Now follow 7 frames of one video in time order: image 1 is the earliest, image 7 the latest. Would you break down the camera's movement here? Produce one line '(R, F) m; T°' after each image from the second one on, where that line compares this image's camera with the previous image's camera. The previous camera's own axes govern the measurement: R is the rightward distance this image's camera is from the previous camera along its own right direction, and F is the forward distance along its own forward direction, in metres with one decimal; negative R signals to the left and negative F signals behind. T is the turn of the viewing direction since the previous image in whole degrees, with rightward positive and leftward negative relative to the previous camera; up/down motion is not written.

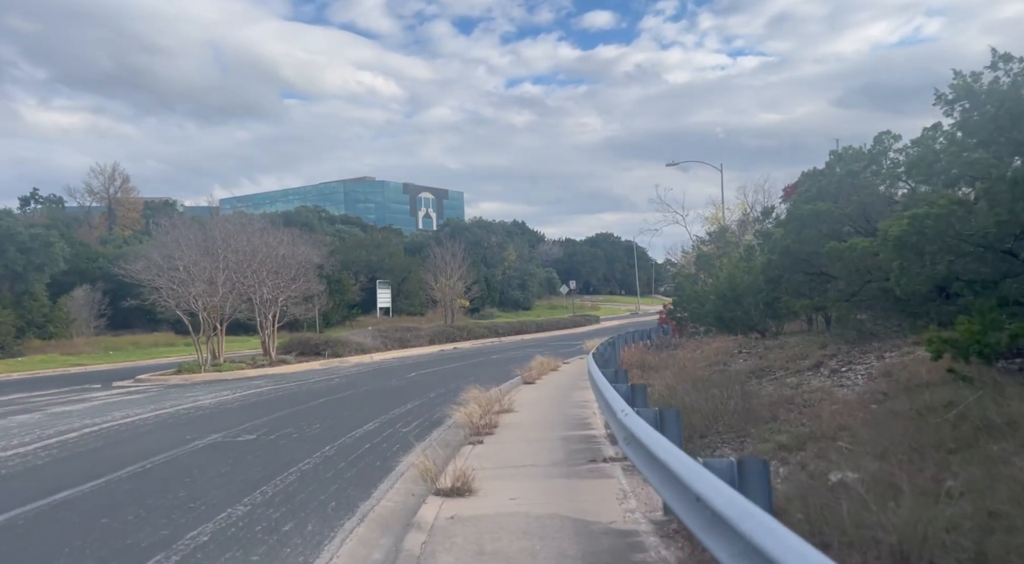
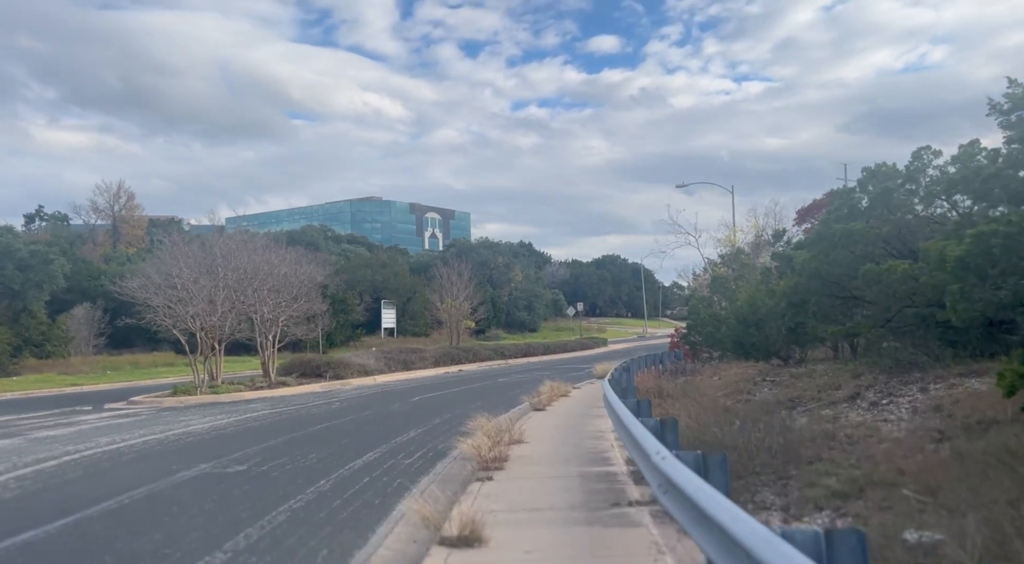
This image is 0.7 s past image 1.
(-0.1, +1.0) m; 0°
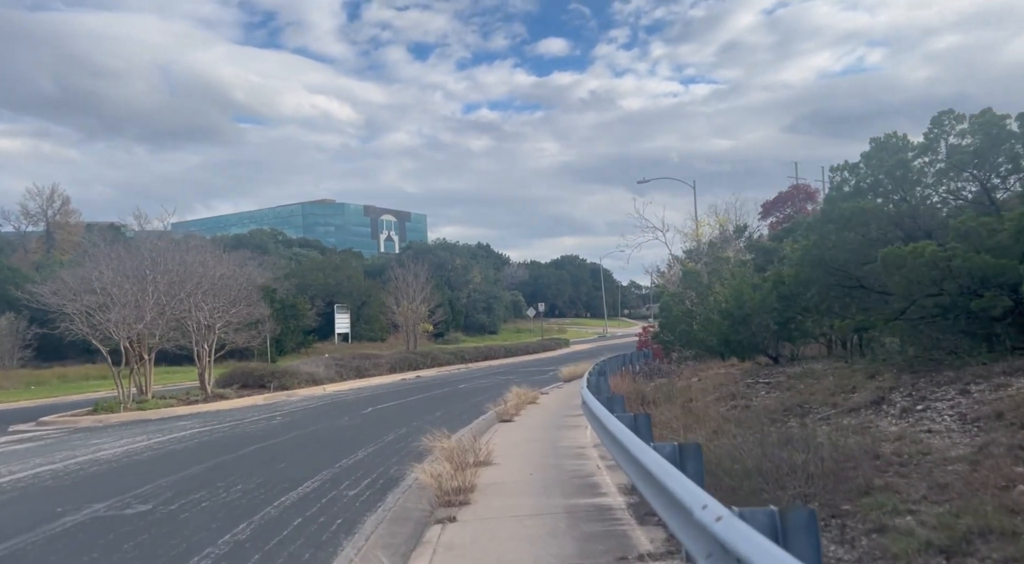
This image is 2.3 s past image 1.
(-0.1, +2.2) m; +3°
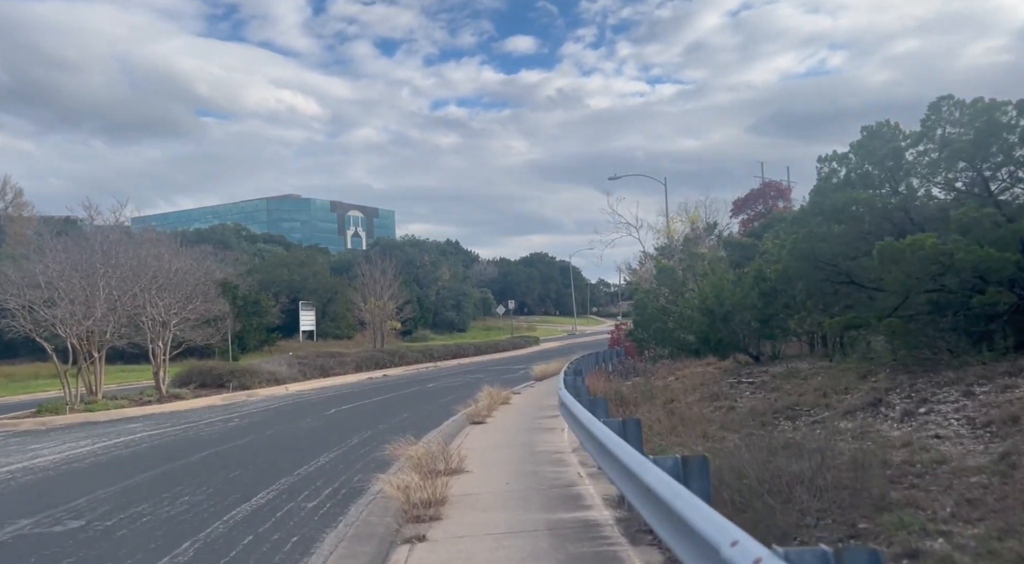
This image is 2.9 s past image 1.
(-0.1, +0.9) m; +2°
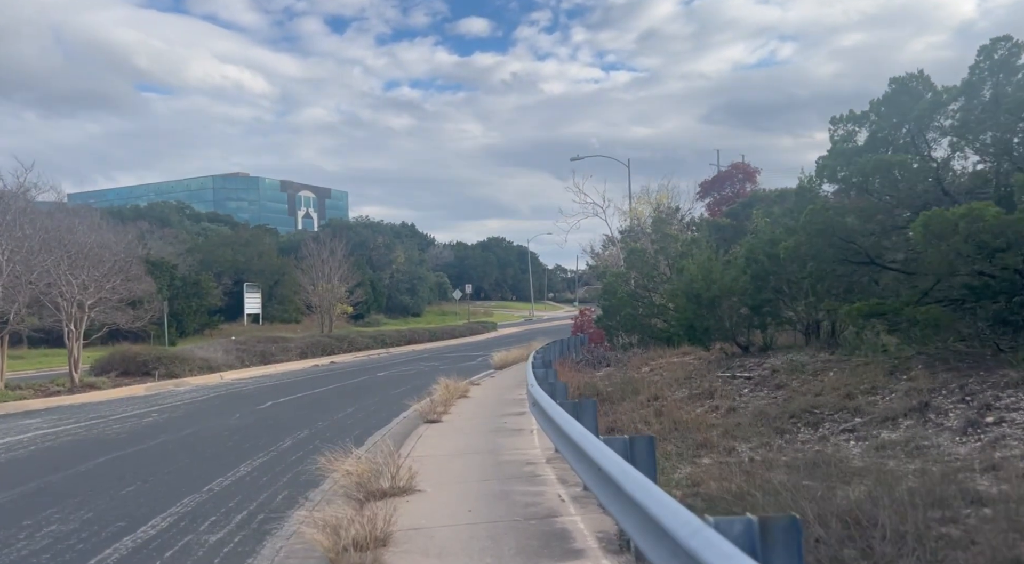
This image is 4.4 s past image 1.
(-0.1, +2.2) m; +3°
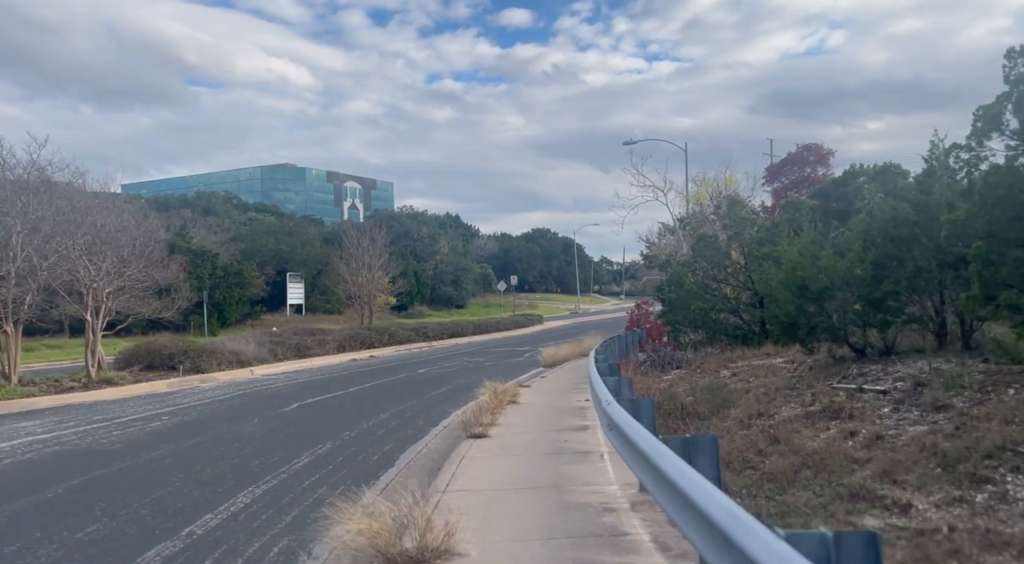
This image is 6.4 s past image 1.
(-0.3, +2.6) m; -3°
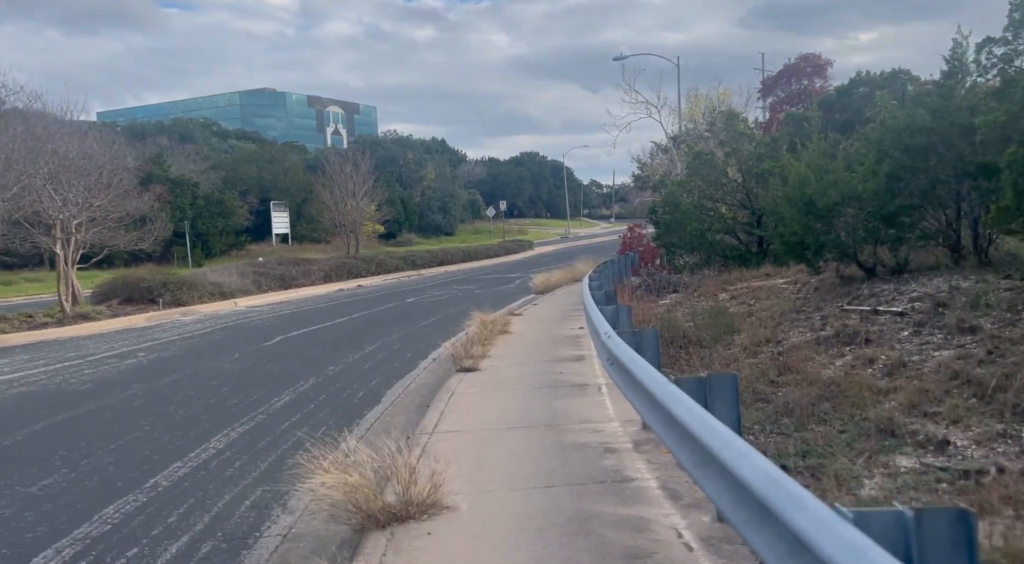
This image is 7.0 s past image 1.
(0.0, +0.8) m; +1°
